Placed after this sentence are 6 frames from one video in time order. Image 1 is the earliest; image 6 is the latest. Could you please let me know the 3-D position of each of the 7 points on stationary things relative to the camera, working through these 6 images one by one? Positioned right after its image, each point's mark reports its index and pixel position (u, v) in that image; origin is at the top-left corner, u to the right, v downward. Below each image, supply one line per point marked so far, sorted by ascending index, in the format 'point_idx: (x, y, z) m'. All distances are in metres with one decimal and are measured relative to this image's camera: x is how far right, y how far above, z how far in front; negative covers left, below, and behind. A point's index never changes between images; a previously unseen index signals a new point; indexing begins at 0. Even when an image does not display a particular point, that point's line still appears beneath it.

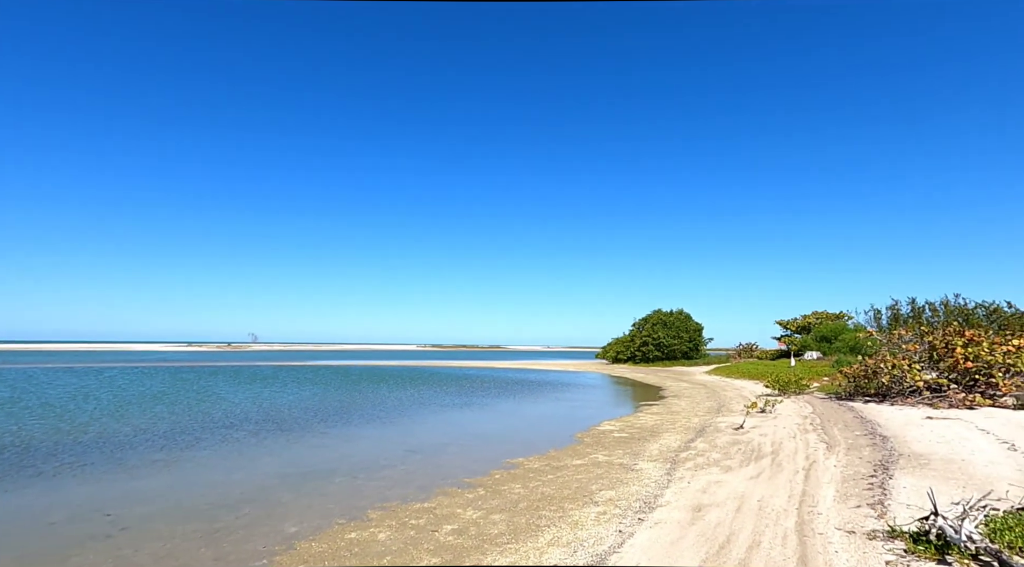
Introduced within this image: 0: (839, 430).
0: (+9.3, -4.1, +15.5) m
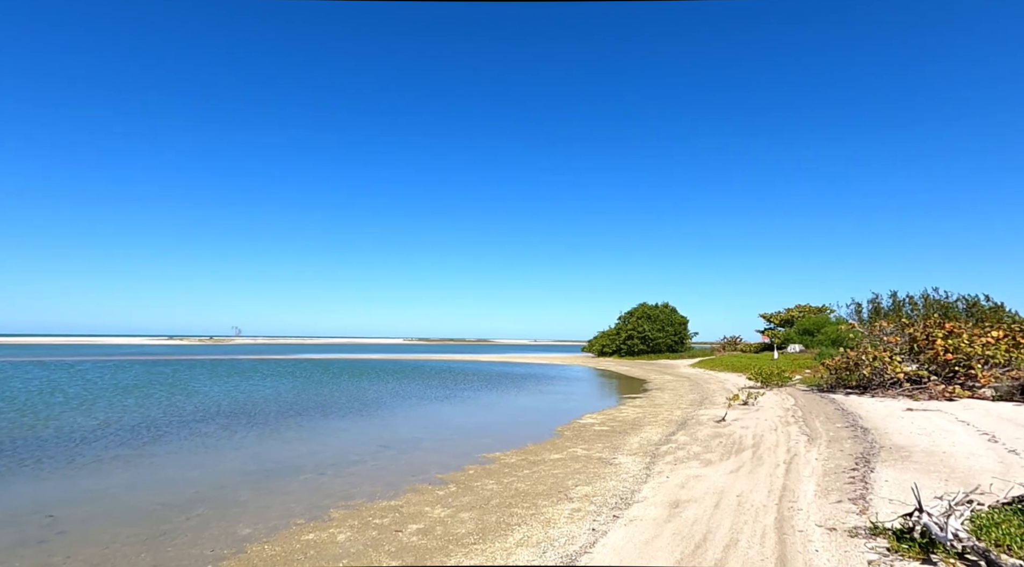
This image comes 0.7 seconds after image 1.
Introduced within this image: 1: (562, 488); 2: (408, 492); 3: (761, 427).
0: (+8.6, -3.9, +15.3) m
1: (+0.9, -3.9, +10.4) m
2: (-2.0, -3.9, +10.2) m
3: (+7.0, -4.0, +15.4) m
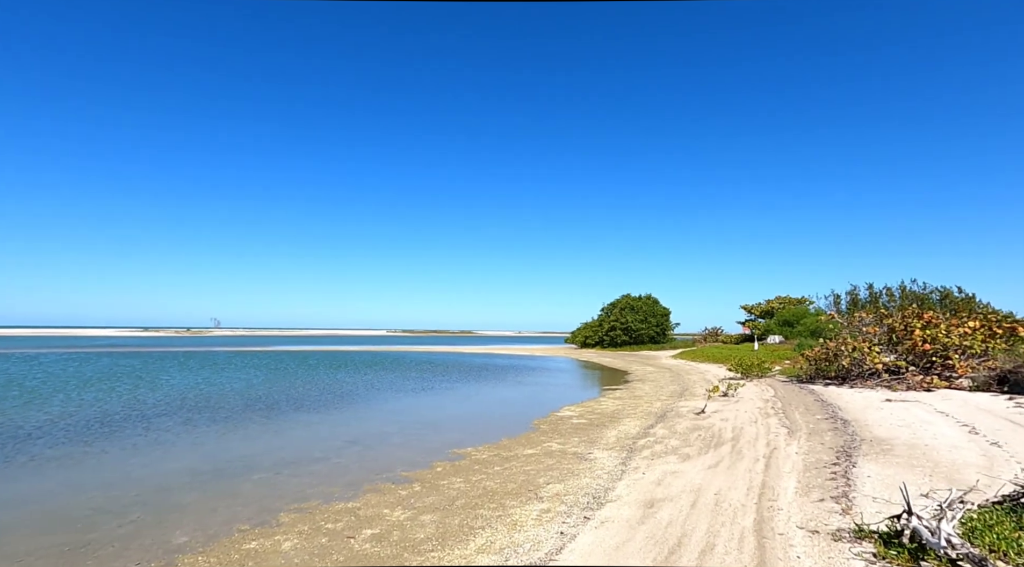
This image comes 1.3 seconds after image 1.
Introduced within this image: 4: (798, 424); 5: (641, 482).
0: (+7.9, -3.6, +15.0) m
1: (+0.4, -3.7, +9.8) m
2: (-2.6, -3.7, +9.6) m
3: (+6.3, -3.7, +15.0) m
4: (+7.1, -3.5, +13.6) m
5: (+2.3, -3.5, +9.5) m
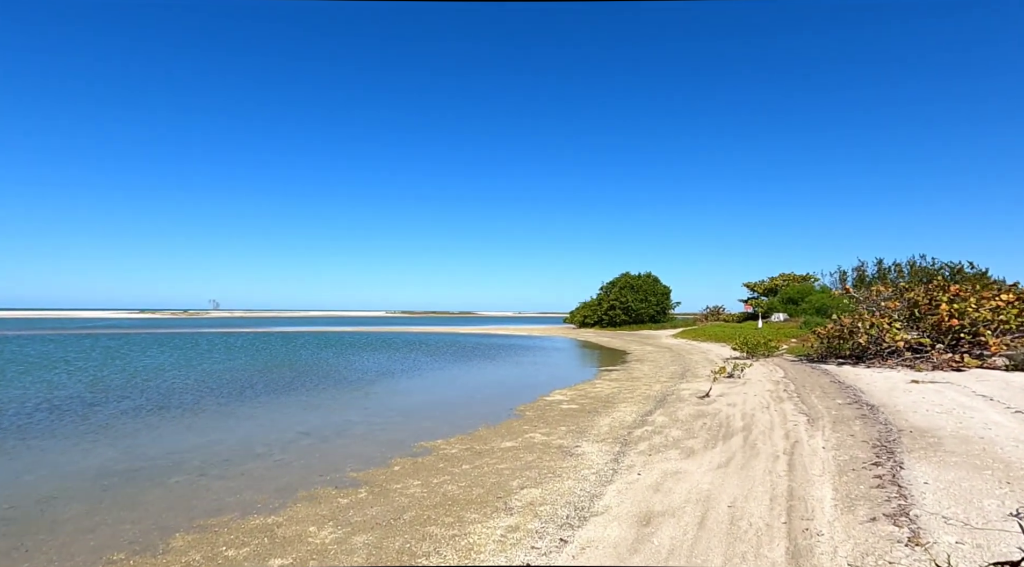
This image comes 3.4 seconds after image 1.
0: (+7.4, -2.8, +13.2) m
1: (-0.1, -3.1, +8.0) m
2: (-3.1, -3.1, +7.9) m
3: (+5.8, -2.9, +13.3) m
4: (+6.6, -2.7, +11.8) m
5: (+1.8, -2.9, +7.7) m
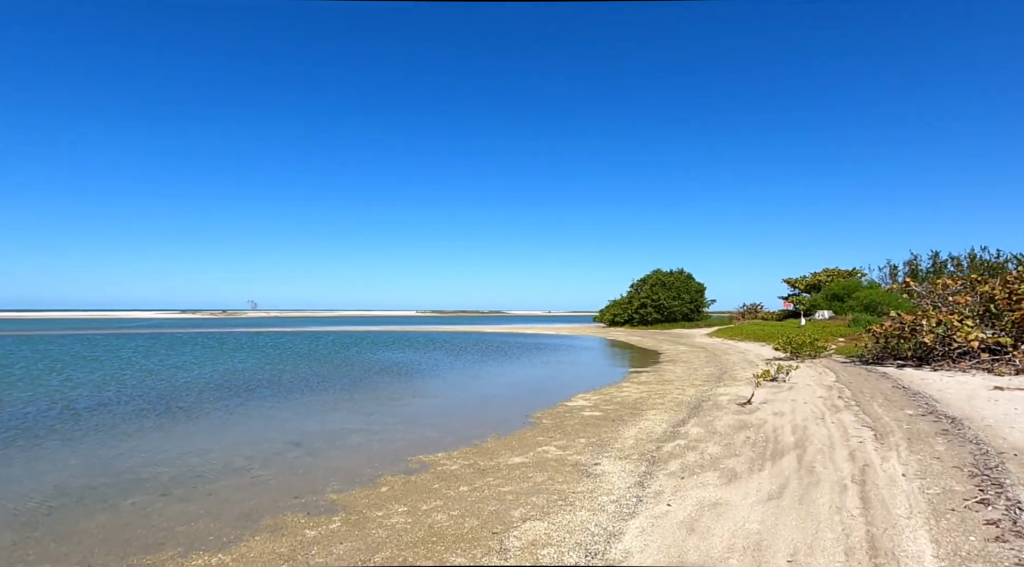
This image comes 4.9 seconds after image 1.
0: (+7.7, -2.6, +11.4) m
1: (-0.1, -2.9, +6.6) m
2: (-3.1, -3.0, +6.6) m
3: (+6.1, -2.7, +11.5) m
4: (+6.8, -2.5, +10.0) m
5: (+1.7, -2.7, +6.2) m
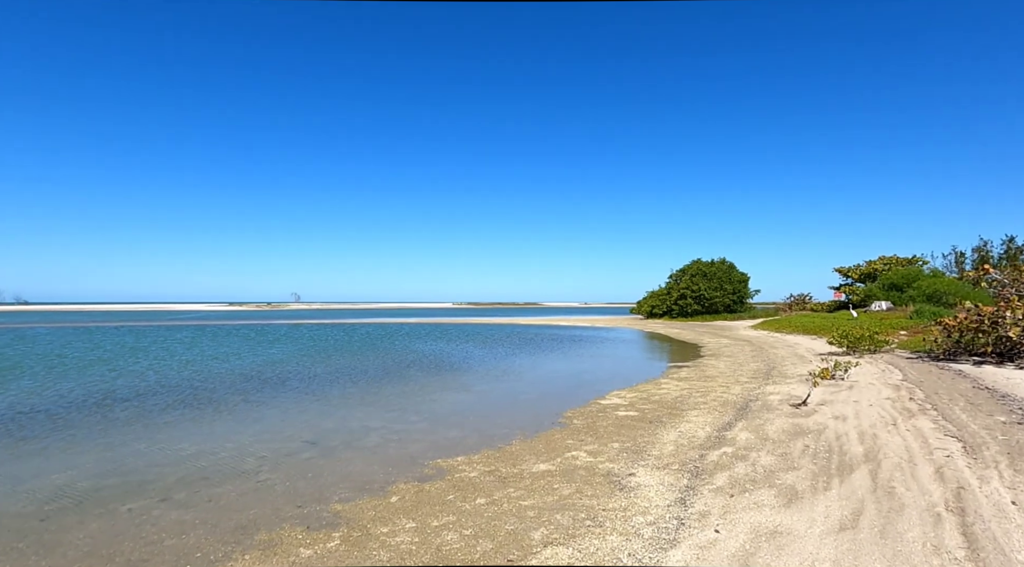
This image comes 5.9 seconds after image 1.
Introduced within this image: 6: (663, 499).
0: (+8.2, -2.3, +9.9) m
1: (+0.1, -2.8, +5.7) m
2: (-2.8, -2.9, +5.9) m
3: (+6.6, -2.5, +10.1) m
4: (+7.2, -2.3, +8.6) m
5: (+1.9, -2.6, +5.1) m
6: (+1.9, -2.7, +6.9) m
